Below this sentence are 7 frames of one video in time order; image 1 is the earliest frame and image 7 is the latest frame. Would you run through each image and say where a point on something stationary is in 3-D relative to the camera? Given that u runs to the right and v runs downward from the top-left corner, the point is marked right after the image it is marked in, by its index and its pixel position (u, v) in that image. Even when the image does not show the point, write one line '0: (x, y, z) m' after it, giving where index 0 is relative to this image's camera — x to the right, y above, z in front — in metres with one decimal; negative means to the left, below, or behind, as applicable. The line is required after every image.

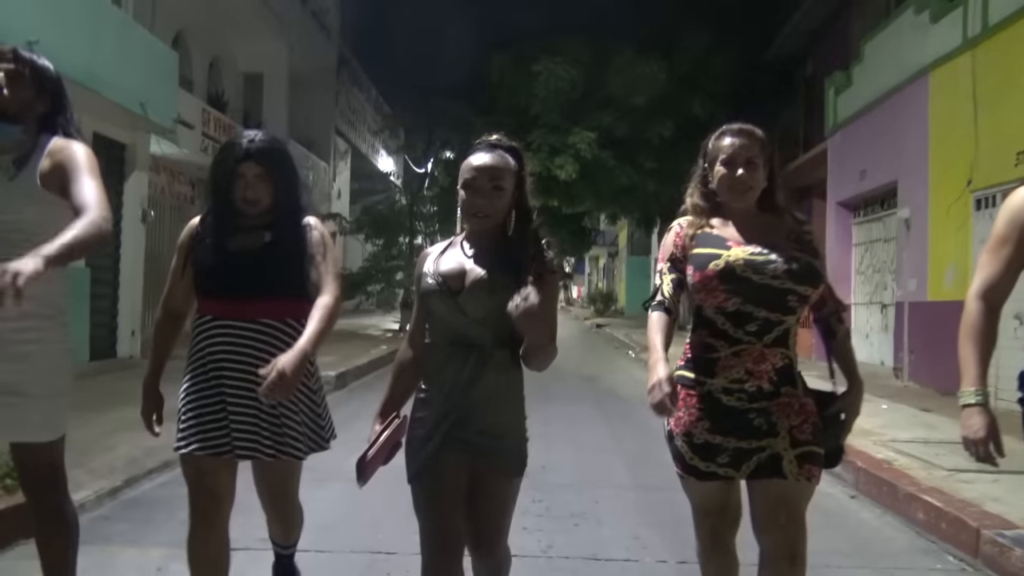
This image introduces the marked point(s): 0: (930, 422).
0: (+3.7, -1.2, +8.2) m
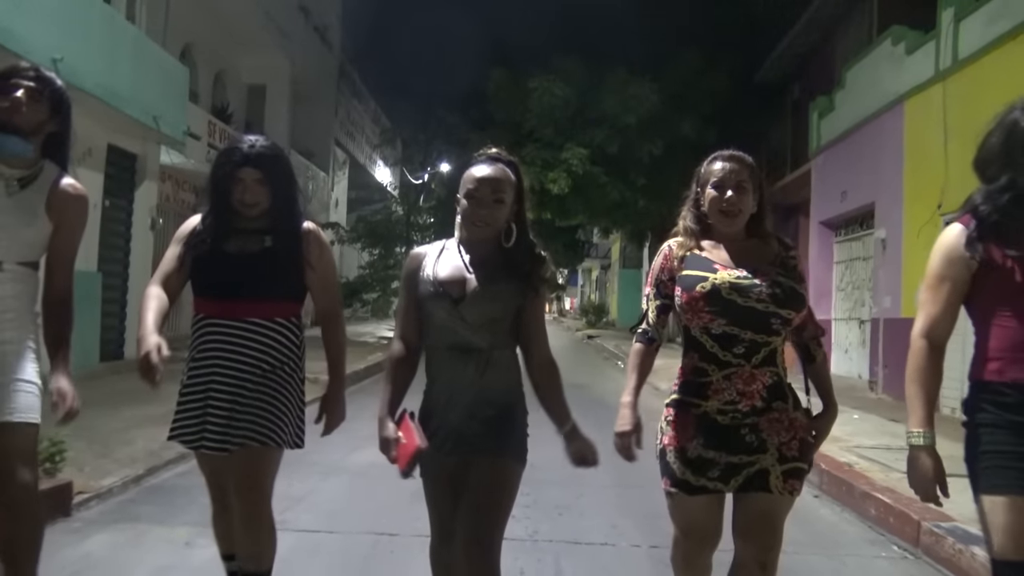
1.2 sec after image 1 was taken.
0: (+3.6, -1.4, +8.7) m
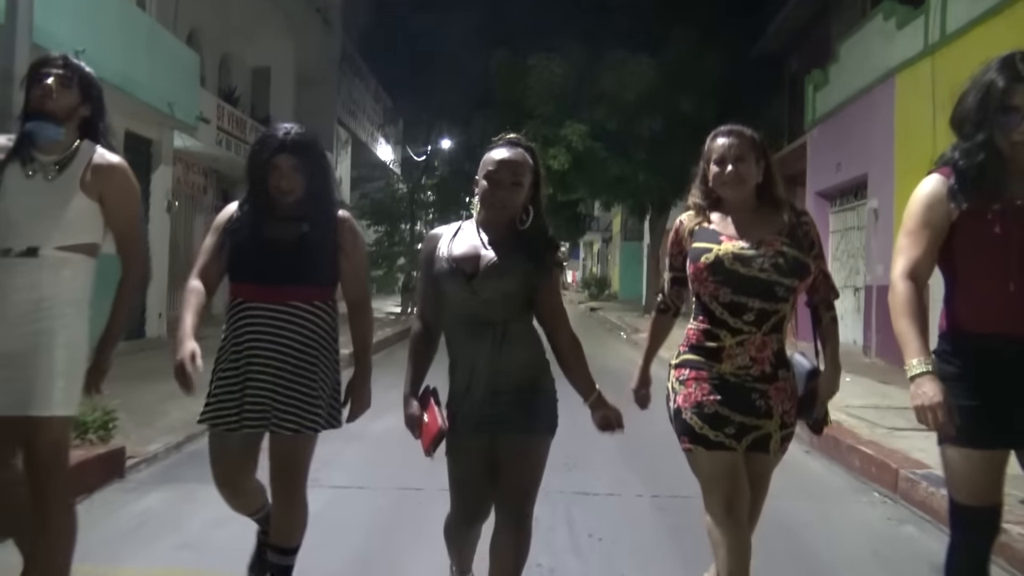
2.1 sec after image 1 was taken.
0: (+3.7, -1.0, +9.2) m
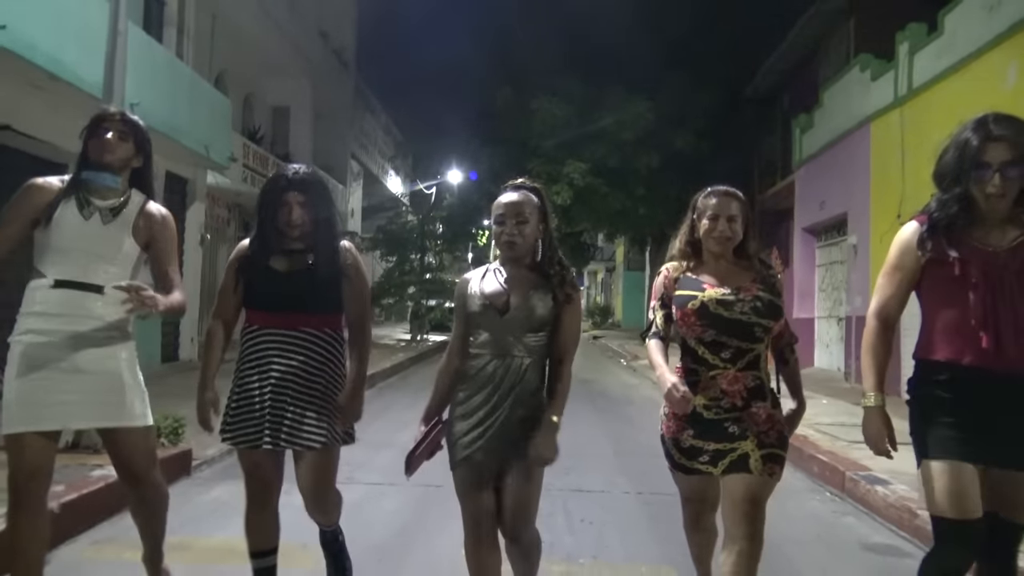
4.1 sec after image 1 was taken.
0: (+3.8, -1.4, +10.1) m
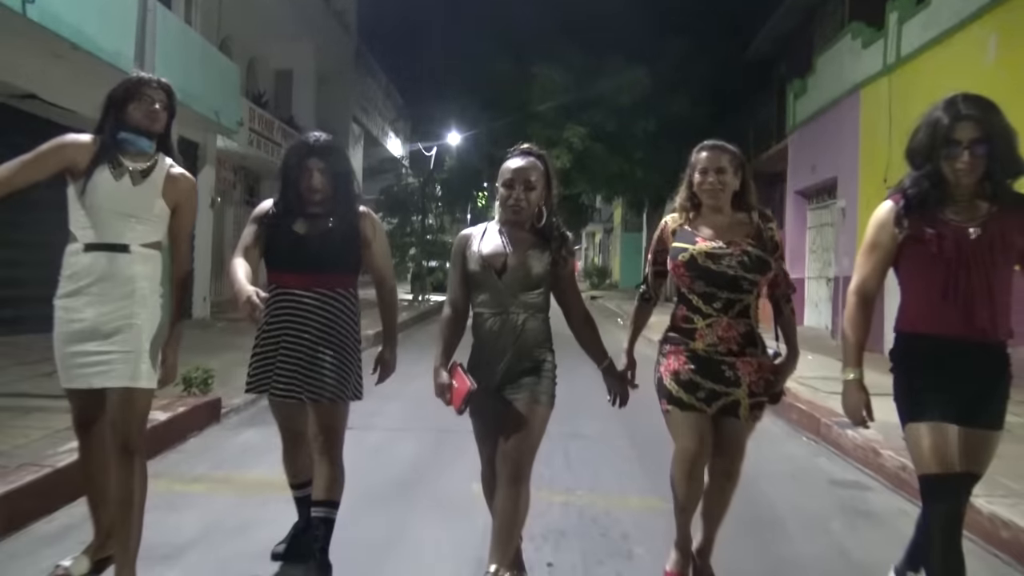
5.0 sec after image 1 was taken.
0: (+3.8, -0.9, +10.7) m
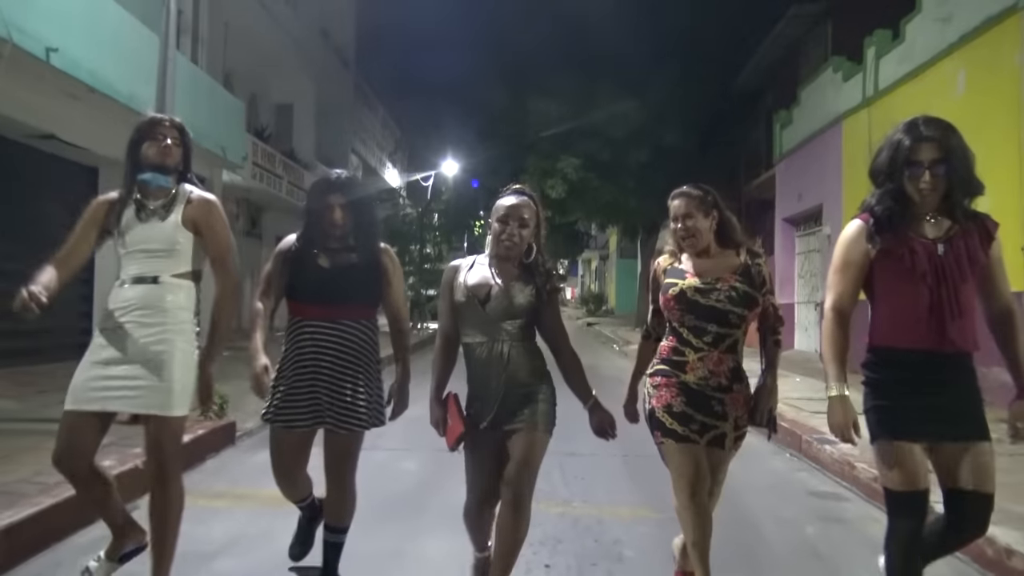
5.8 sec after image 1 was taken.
0: (+3.8, -1.2, +11.1) m
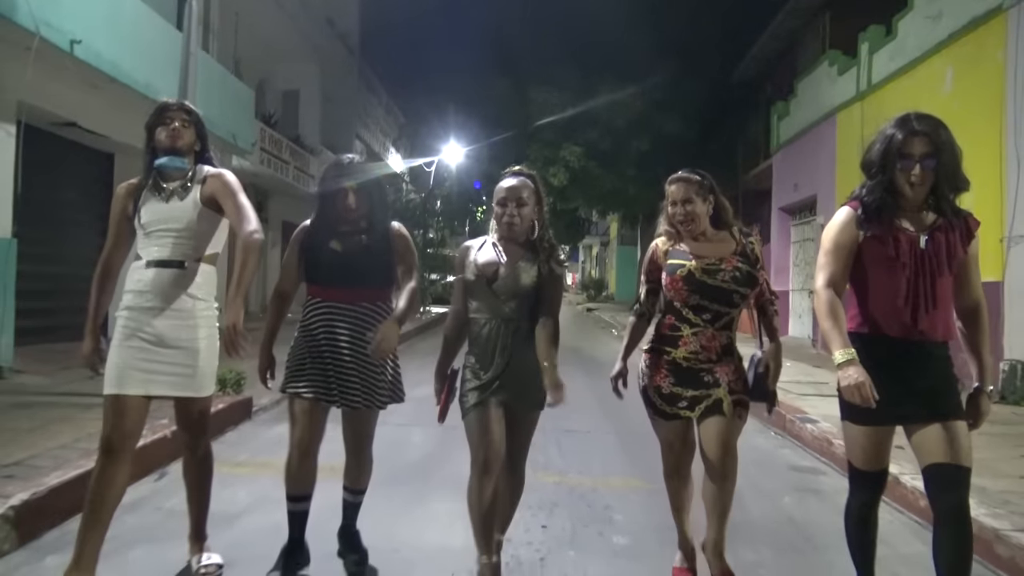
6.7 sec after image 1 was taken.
0: (+3.8, -1.1, +11.5) m
